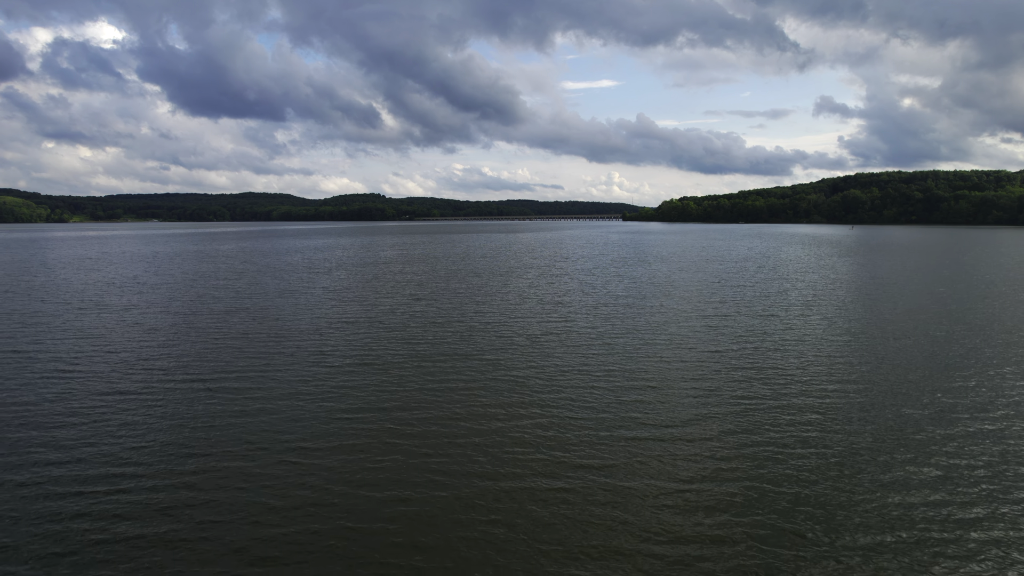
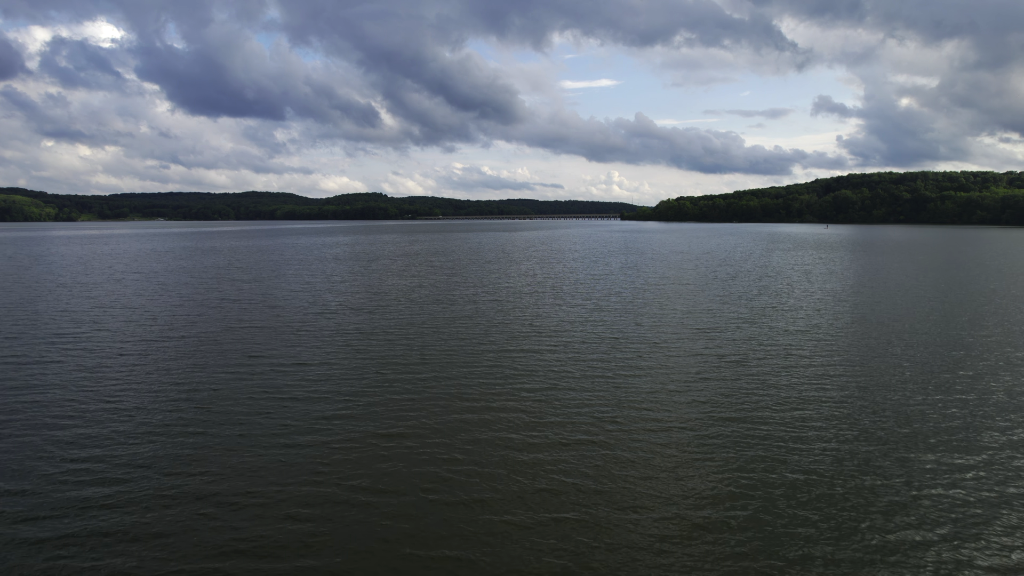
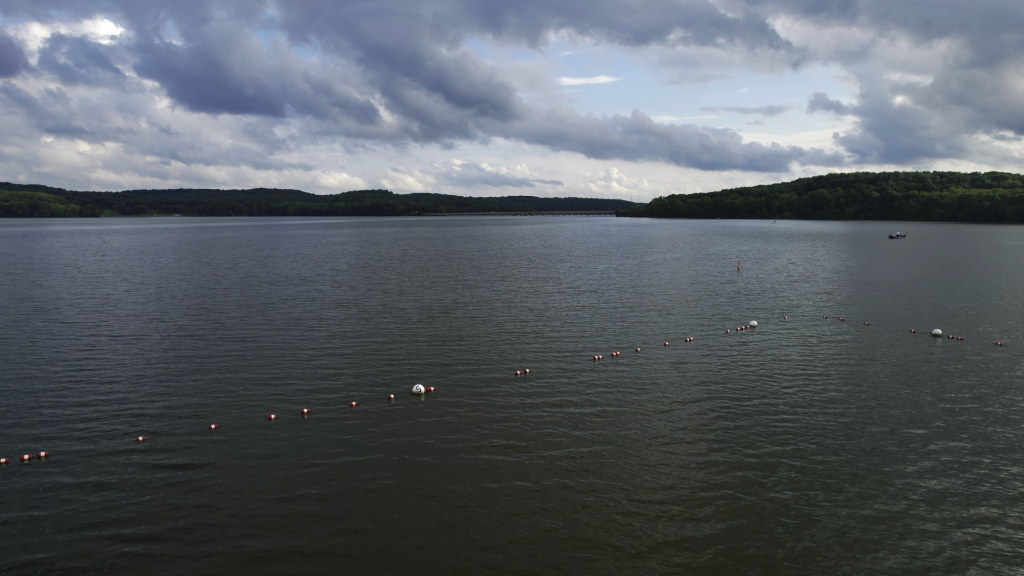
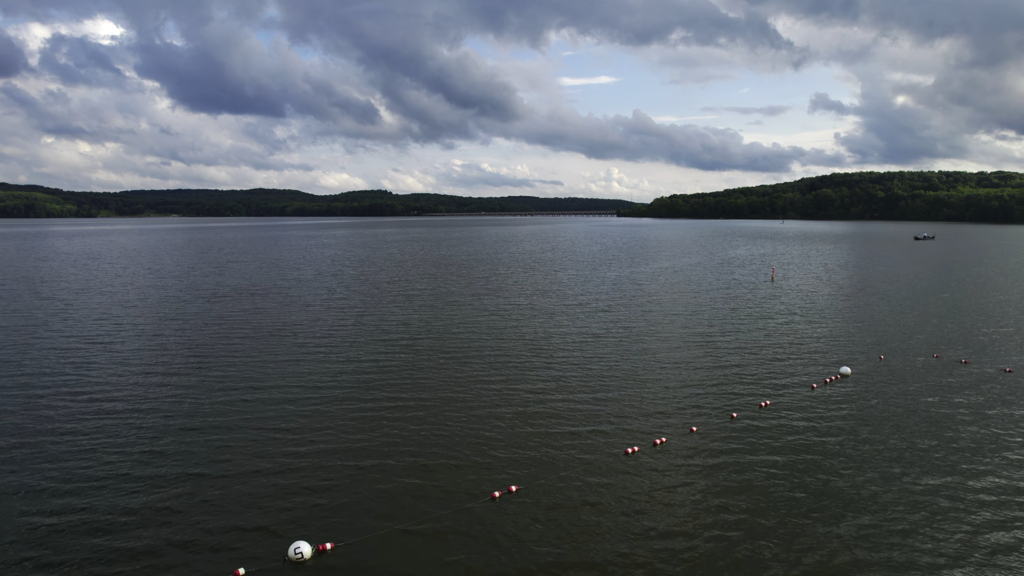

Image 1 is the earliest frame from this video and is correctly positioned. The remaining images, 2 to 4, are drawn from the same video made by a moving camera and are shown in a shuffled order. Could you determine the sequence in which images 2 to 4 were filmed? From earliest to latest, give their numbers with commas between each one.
2, 4, 3
